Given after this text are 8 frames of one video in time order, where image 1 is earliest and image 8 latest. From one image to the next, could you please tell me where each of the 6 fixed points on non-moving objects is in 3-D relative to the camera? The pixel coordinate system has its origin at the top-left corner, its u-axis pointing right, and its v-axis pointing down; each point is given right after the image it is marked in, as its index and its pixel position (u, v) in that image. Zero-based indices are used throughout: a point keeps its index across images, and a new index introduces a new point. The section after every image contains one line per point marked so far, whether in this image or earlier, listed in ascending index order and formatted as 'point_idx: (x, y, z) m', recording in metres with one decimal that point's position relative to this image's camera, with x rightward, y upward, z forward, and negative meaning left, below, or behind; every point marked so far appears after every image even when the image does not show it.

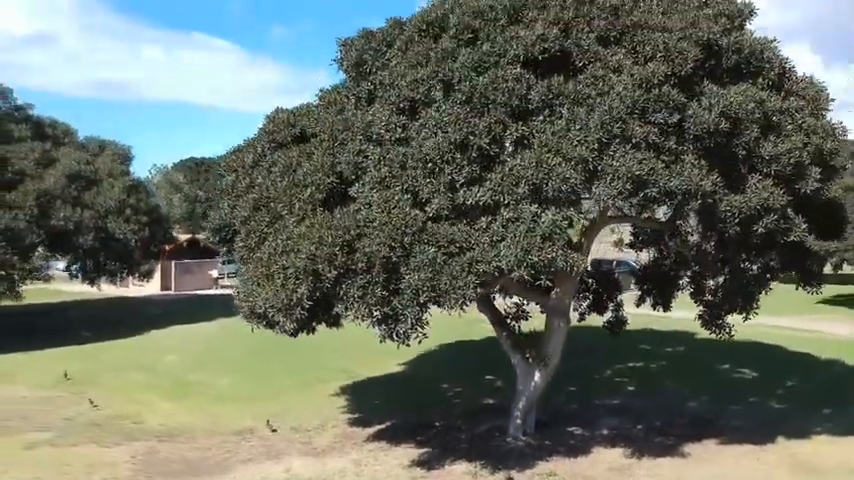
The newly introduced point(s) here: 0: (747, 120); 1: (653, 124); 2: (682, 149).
0: (+3.6, +1.3, +8.3) m
1: (+2.5, +1.3, +8.1) m
2: (+2.8, +1.0, +8.2) m
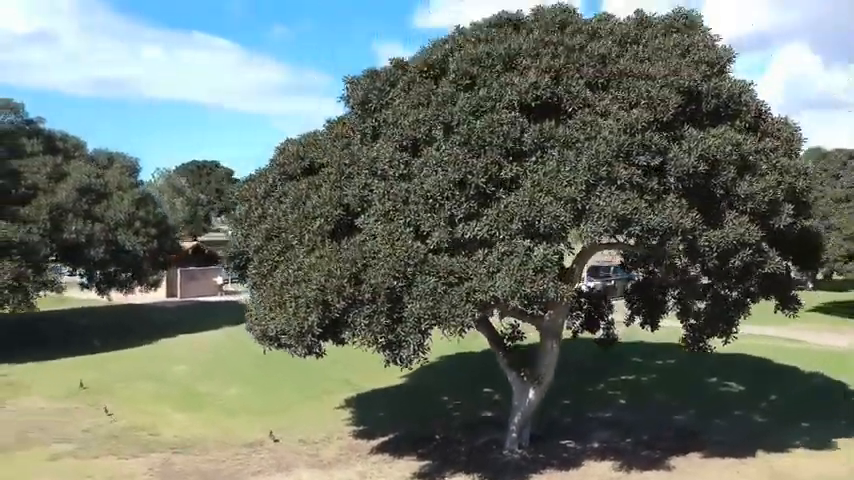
0: (+3.6, +0.9, +9.0) m
1: (+2.5, +0.9, +8.8) m
2: (+2.8, +0.6, +8.9) m
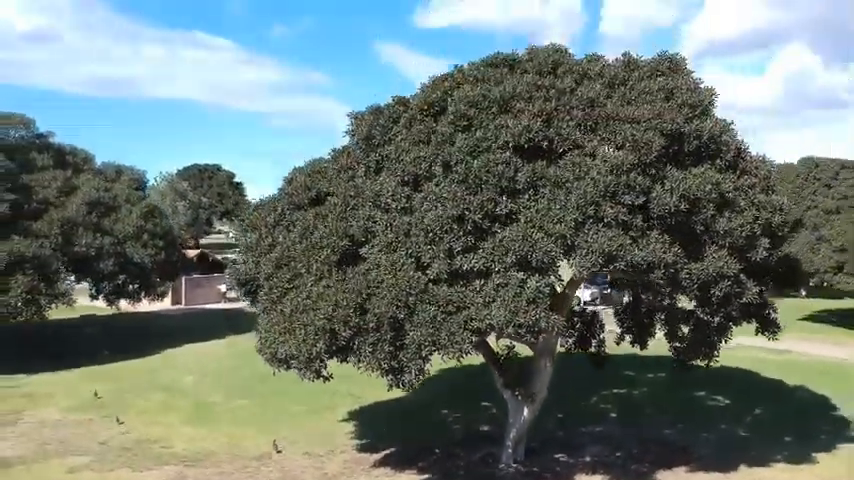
0: (+3.6, +0.5, +9.6) m
1: (+2.5, +0.5, +9.4) m
2: (+2.8, +0.2, +9.5) m
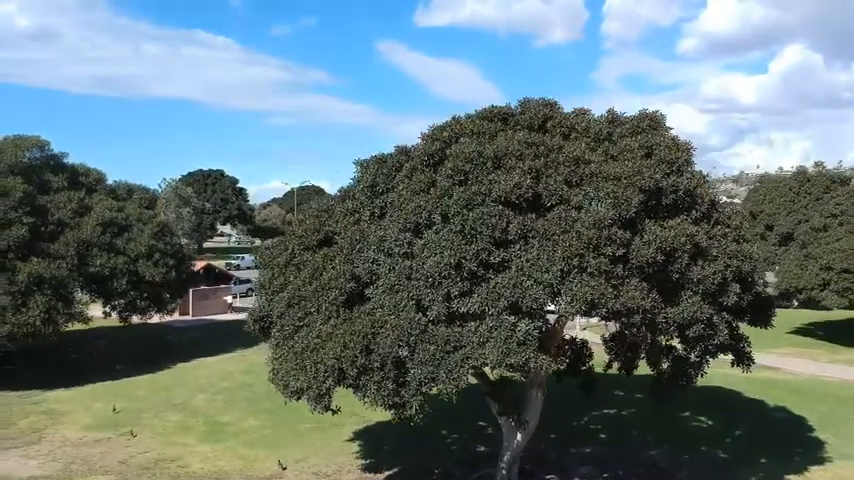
0: (+3.6, -0.1, +10.6) m
1: (+2.5, -0.2, +10.4) m
2: (+2.8, -0.5, +10.5) m
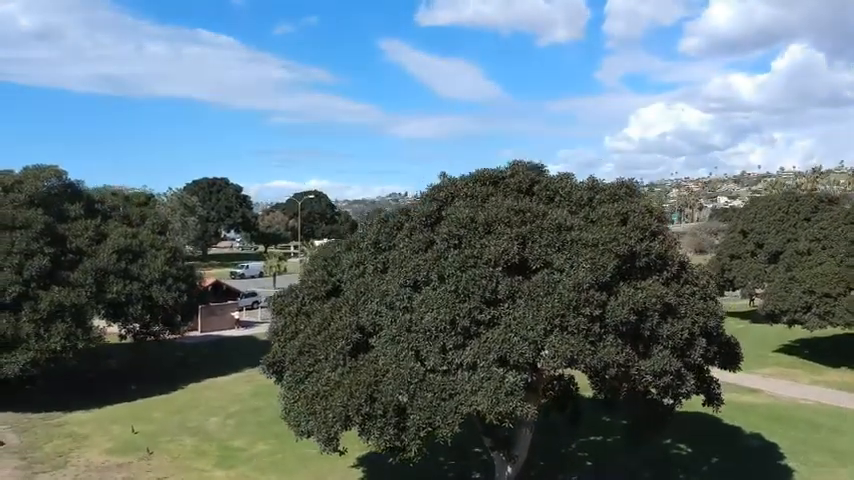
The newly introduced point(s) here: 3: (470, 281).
0: (+3.5, -1.1, +11.8) m
1: (+2.4, -1.2, +11.6) m
2: (+2.8, -1.4, +11.7) m
3: (+0.7, -0.7, +12.0) m
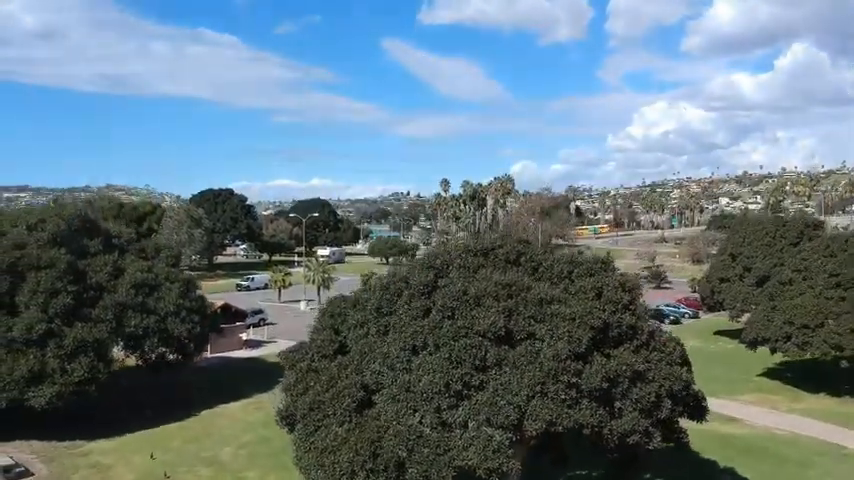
0: (+3.5, -2.5, +13.3) m
1: (+2.4, -2.5, +13.1) m
2: (+2.7, -2.8, +13.3) m
3: (+0.6, -2.0, +13.6) m
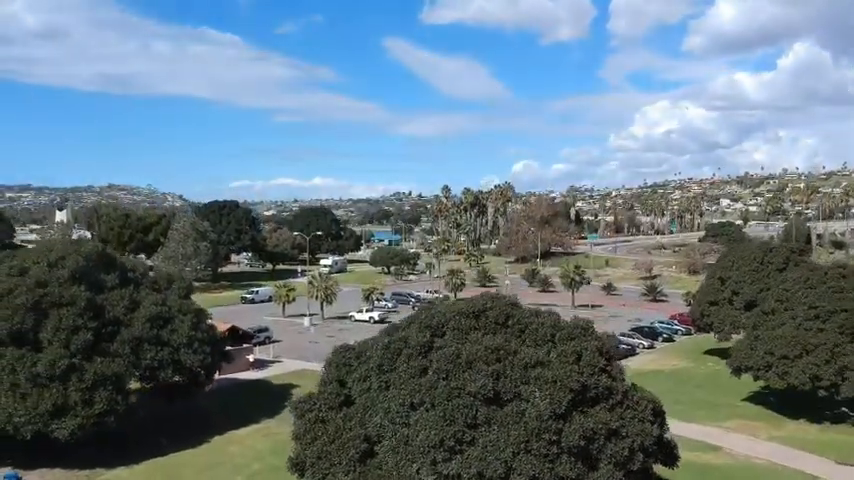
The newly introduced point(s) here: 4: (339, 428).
0: (+3.4, -3.9, +14.9) m
1: (+2.3, -4.0, +14.7) m
2: (+2.7, -4.2, +14.8) m
3: (+0.6, -3.5, +15.1) m
4: (-2.0, -4.2, +16.8) m
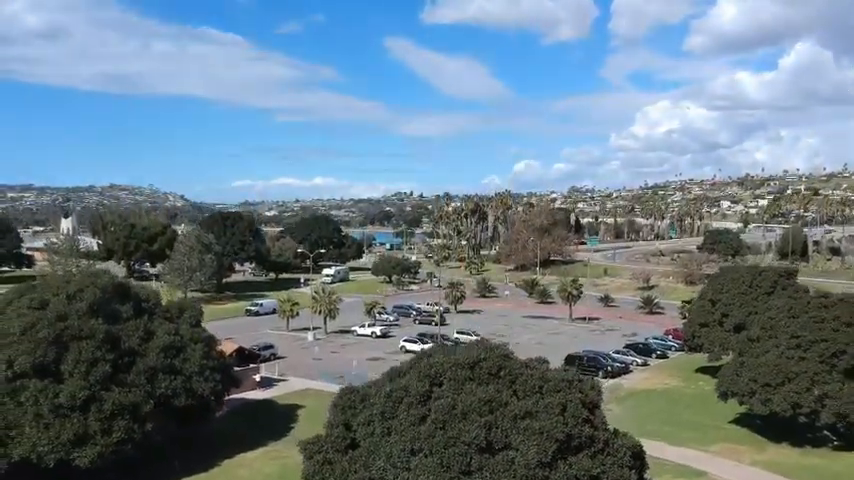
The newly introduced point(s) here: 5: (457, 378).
0: (+3.4, -5.3, +16.4) m
1: (+2.3, -5.4, +16.2) m
2: (+2.6, -5.6, +16.3) m
3: (+0.5, -4.9, +16.7) m
4: (-2.0, -5.6, +18.3) m
5: (+0.8, -3.3, +18.1) m
